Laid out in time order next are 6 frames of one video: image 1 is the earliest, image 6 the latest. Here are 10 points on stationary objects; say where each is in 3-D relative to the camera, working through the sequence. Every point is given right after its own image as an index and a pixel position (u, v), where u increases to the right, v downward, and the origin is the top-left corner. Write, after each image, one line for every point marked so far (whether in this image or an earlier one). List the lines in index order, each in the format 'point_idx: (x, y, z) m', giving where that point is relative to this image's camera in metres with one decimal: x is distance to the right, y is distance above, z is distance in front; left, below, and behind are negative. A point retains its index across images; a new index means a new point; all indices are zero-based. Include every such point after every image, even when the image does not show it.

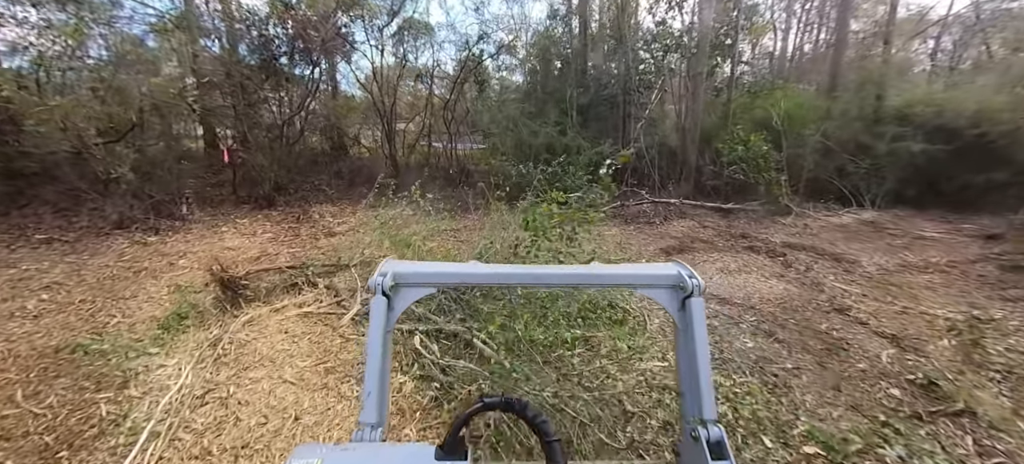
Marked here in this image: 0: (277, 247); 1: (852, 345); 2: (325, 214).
0: (-2.3, -0.1, +4.0) m
1: (+2.3, -0.8, +2.7) m
2: (-2.6, +0.2, +5.6) m
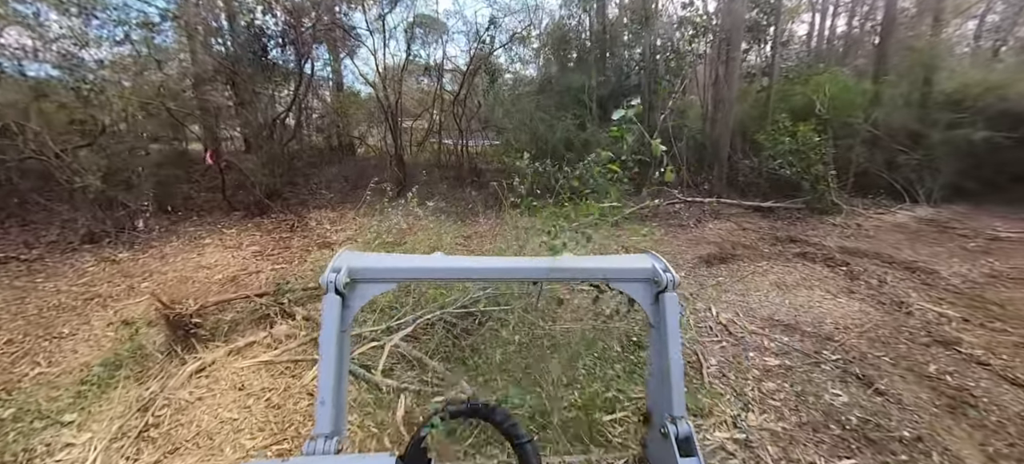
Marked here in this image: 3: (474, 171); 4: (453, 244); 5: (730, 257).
0: (-2.2, -0.3, +3.5) m
1: (+2.4, -0.9, +2.1) m
2: (-2.4, +0.1, +5.1) m
3: (-0.7, +1.1, +7.5) m
4: (-0.7, -0.1, +4.5) m
5: (+2.4, -0.3, +4.5) m
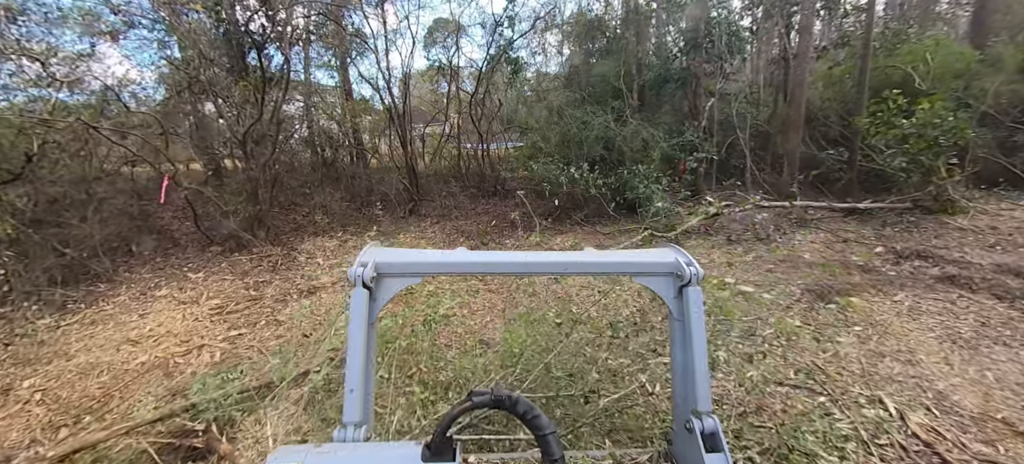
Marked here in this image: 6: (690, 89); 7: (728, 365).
0: (-1.9, -0.6, +2.6) m
1: (+2.6, -1.0, +0.8) m
2: (-2.1, -0.2, +4.2) m
3: (-0.2, +0.8, +6.5) m
4: (-0.4, -0.4, +3.5) m
5: (+2.7, -0.5, +3.3) m
6: (+2.8, +2.3, +6.3) m
7: (+1.2, -0.7, +2.2) m
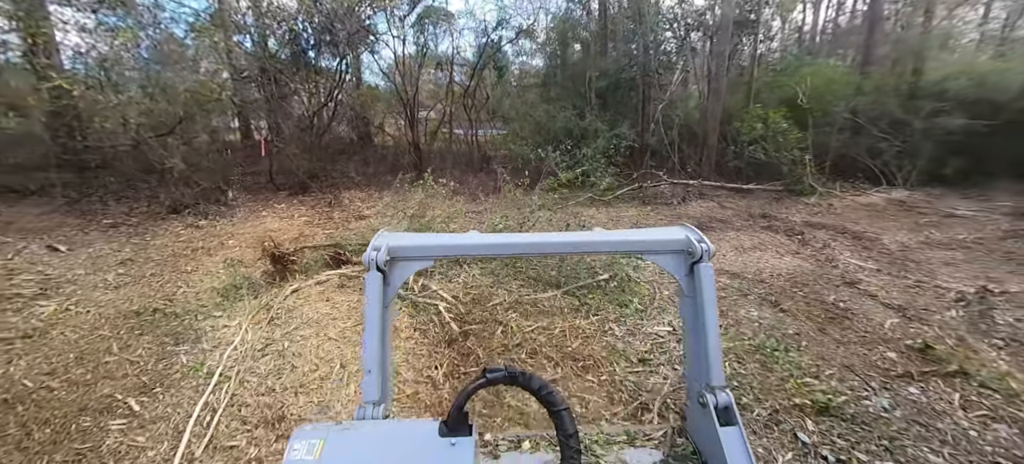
0: (-2.1, 0.0, +4.4) m
1: (+2.4, -0.6, +2.8) m
2: (-2.3, +0.5, +5.9) m
3: (-0.6, +1.5, +8.3) m
4: (-0.6, +0.2, +5.3) m
5: (+2.5, 0.0, +5.3) m
6: (+2.5, +2.8, +8.2) m
7: (+1.0, -0.2, +4.1) m
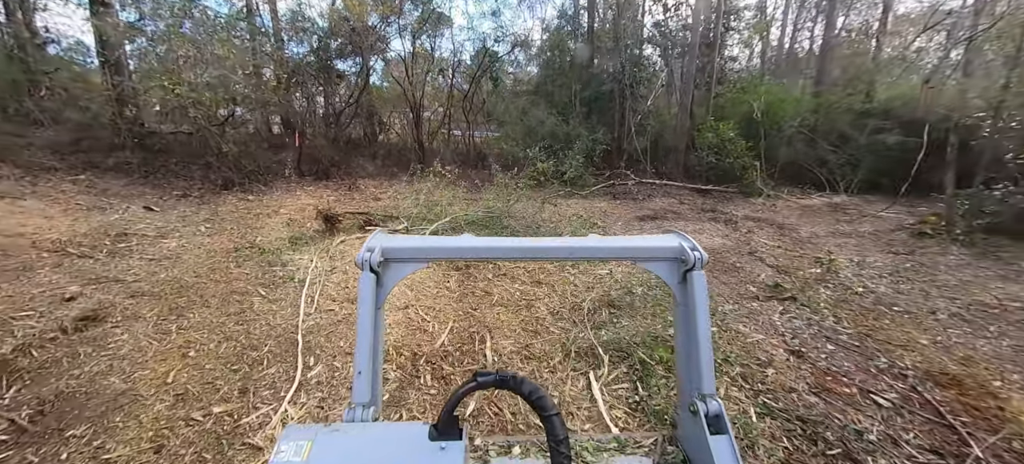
0: (-2.3, +0.4, +5.4) m
1: (+2.3, -0.4, +4.0) m
2: (-2.5, +0.8, +6.9) m
3: (-0.8, +1.8, +9.4) m
4: (-0.8, +0.5, +6.4) m
5: (+2.3, +0.2, +6.4) m
6: (+2.4, +3.0, +9.3) m
7: (+0.8, 0.0, +5.2) m
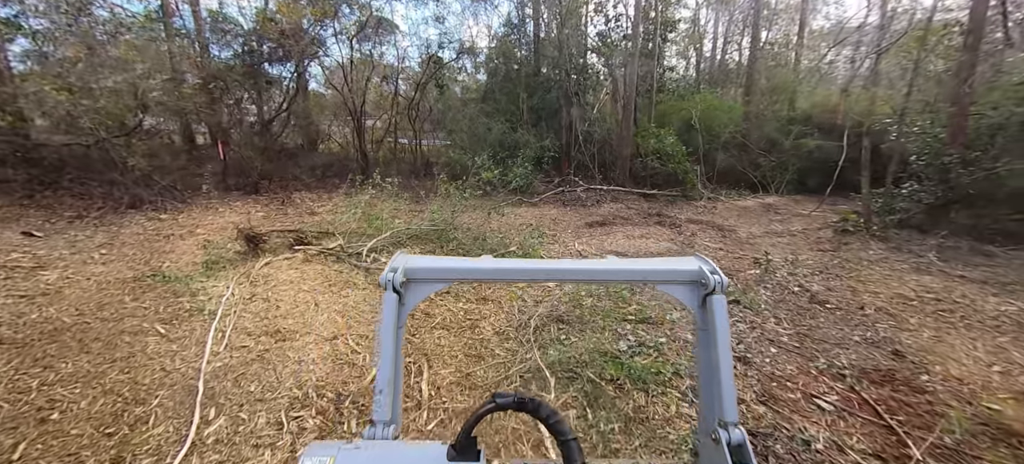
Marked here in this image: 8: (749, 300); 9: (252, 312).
0: (-2.9, +0.1, +5.0) m
1: (+1.8, -0.4, +4.0) m
2: (-3.3, +0.5, +6.5) m
3: (-1.9, +1.5, +9.1) m
4: (-1.5, +0.3, +6.1) m
5: (+1.5, +0.1, +6.4) m
6: (+1.2, +2.8, +9.4) m
7: (+0.2, -0.1, +5.1) m
8: (+2.0, -0.6, +3.4) m
9: (-1.7, -0.5, +2.7) m
